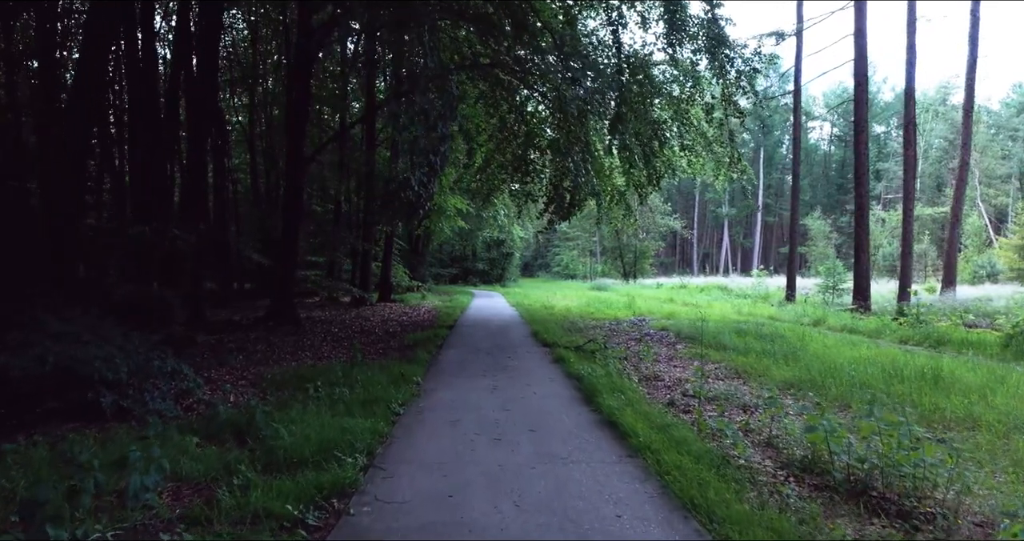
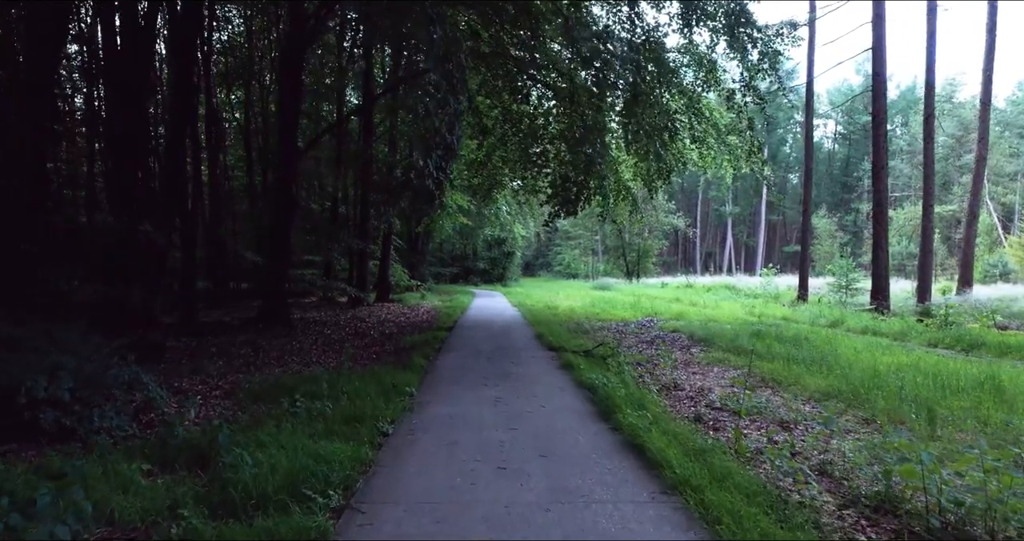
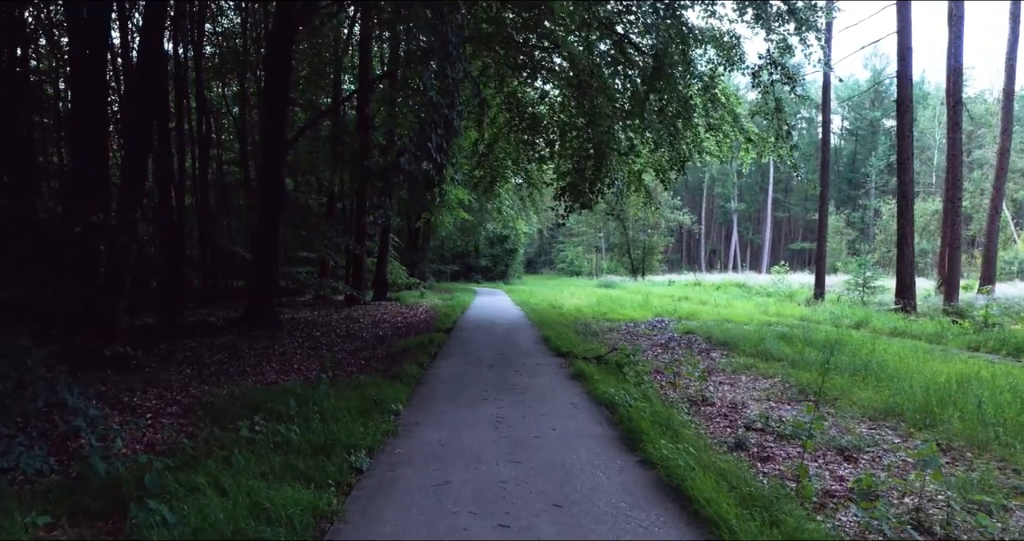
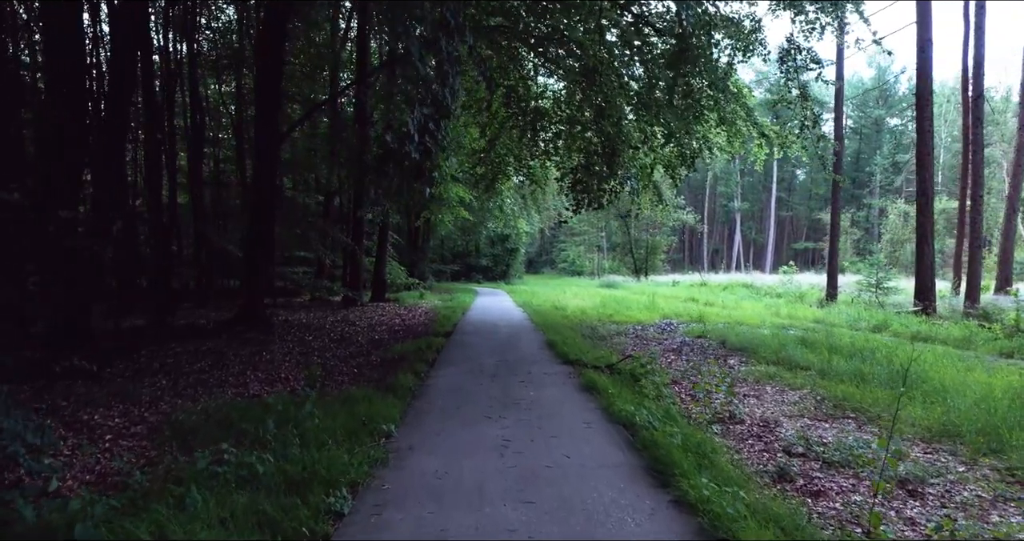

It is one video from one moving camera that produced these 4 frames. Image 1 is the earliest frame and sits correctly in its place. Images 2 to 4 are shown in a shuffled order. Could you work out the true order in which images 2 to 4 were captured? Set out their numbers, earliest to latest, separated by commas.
2, 3, 4
